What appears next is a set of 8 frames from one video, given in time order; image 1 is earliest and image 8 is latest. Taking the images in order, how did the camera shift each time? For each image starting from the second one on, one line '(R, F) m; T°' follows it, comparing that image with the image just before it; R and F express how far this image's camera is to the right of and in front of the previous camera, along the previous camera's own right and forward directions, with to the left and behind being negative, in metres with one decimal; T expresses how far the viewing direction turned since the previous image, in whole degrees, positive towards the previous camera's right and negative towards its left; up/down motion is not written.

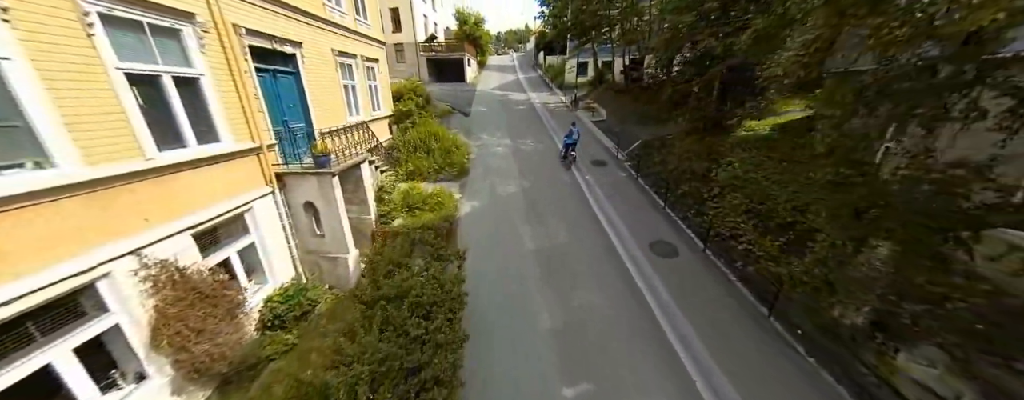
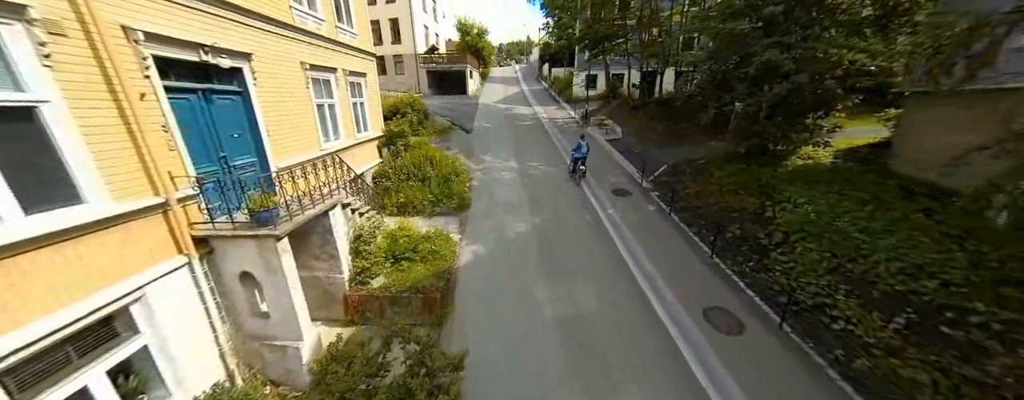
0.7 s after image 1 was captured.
(-0.2, +1.6) m; 0°
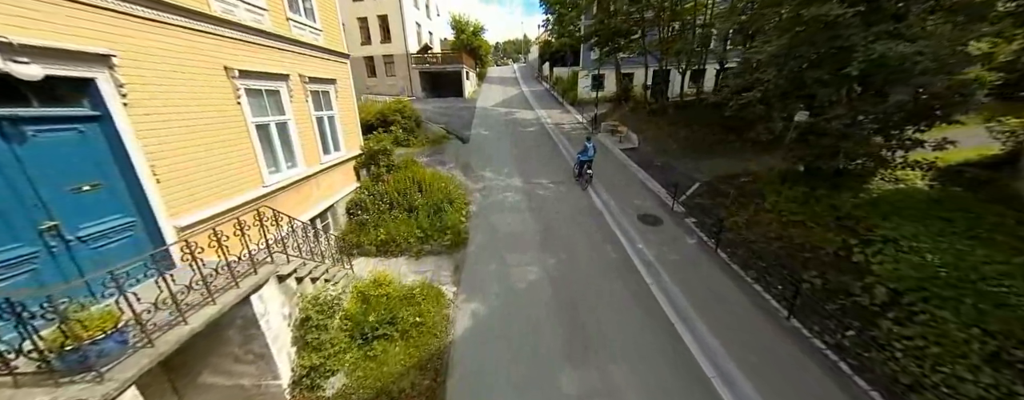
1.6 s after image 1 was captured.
(-0.2, +1.8) m; 0°
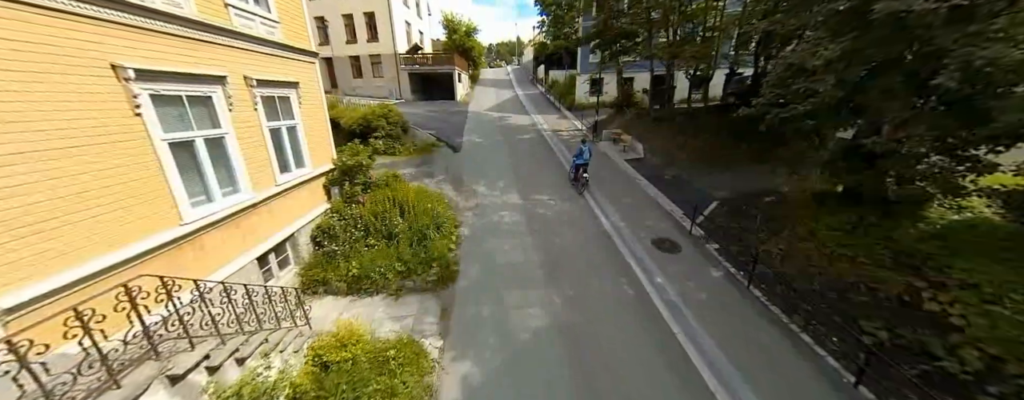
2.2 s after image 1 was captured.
(-0.1, +1.2) m; +1°
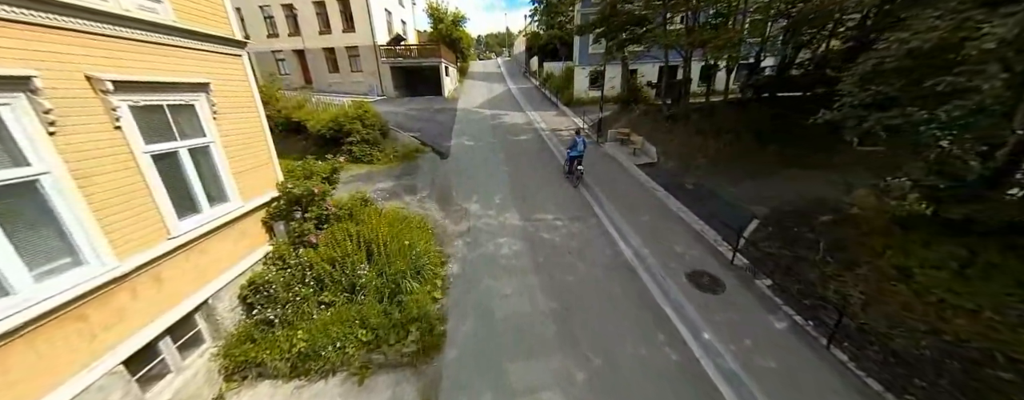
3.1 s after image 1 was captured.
(-0.2, +1.7) m; +1°
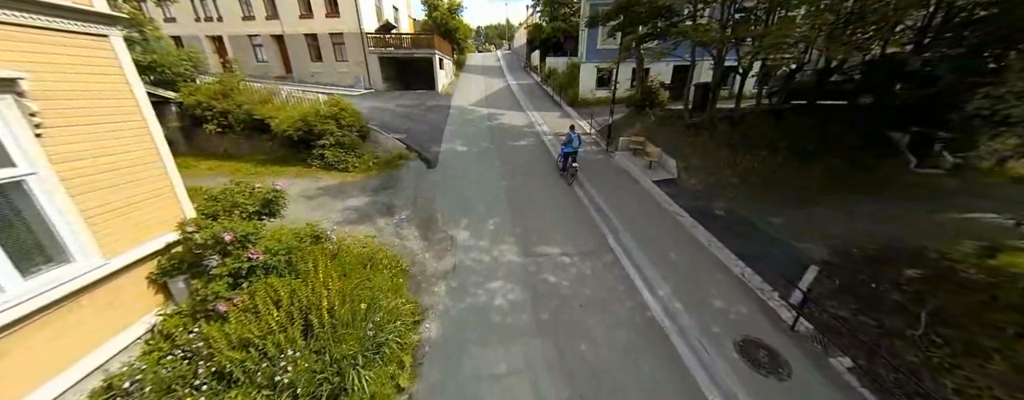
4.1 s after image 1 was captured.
(0.0, +1.6) m; +1°
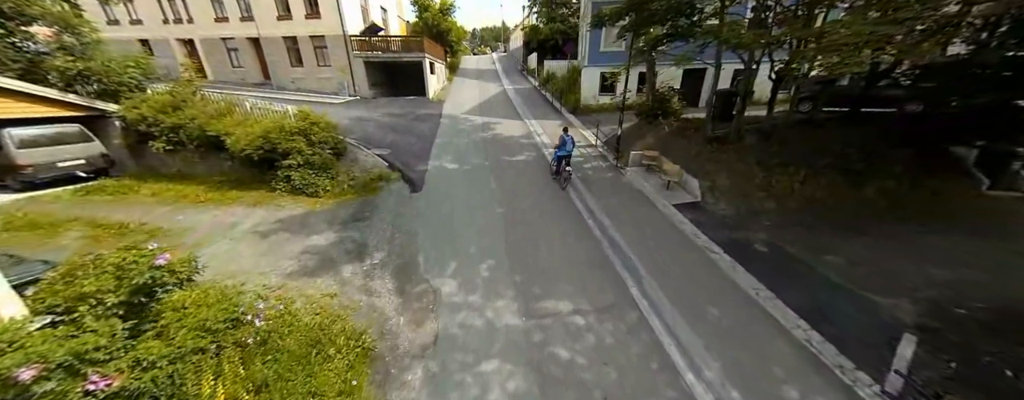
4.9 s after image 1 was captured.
(0.0, +1.4) m; +1°
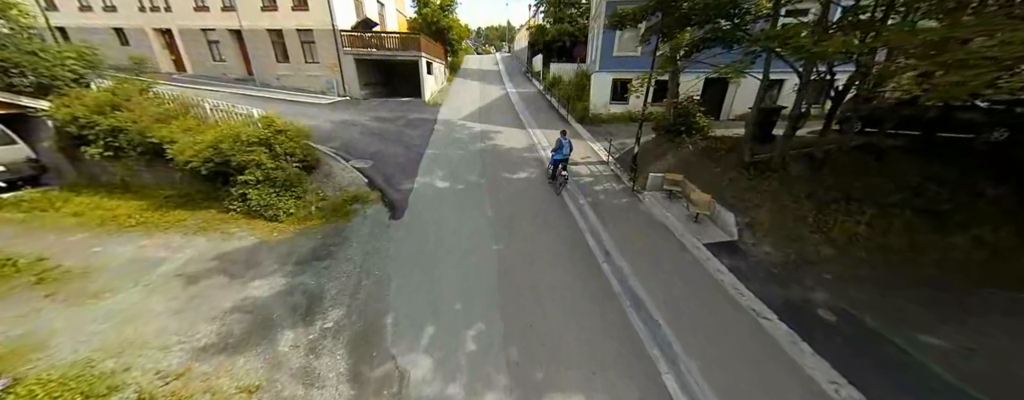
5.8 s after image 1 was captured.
(0.0, +1.5) m; 0°
